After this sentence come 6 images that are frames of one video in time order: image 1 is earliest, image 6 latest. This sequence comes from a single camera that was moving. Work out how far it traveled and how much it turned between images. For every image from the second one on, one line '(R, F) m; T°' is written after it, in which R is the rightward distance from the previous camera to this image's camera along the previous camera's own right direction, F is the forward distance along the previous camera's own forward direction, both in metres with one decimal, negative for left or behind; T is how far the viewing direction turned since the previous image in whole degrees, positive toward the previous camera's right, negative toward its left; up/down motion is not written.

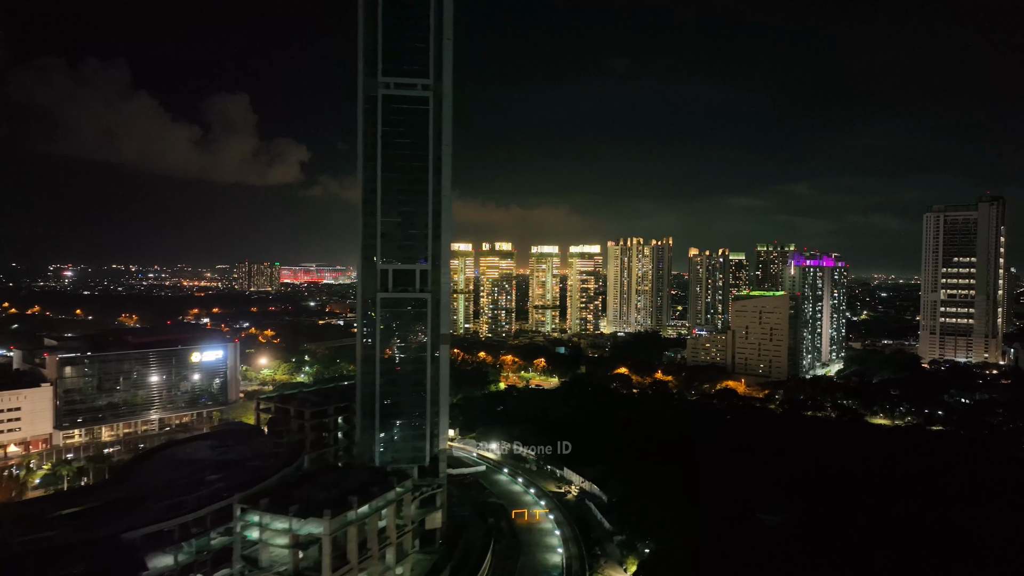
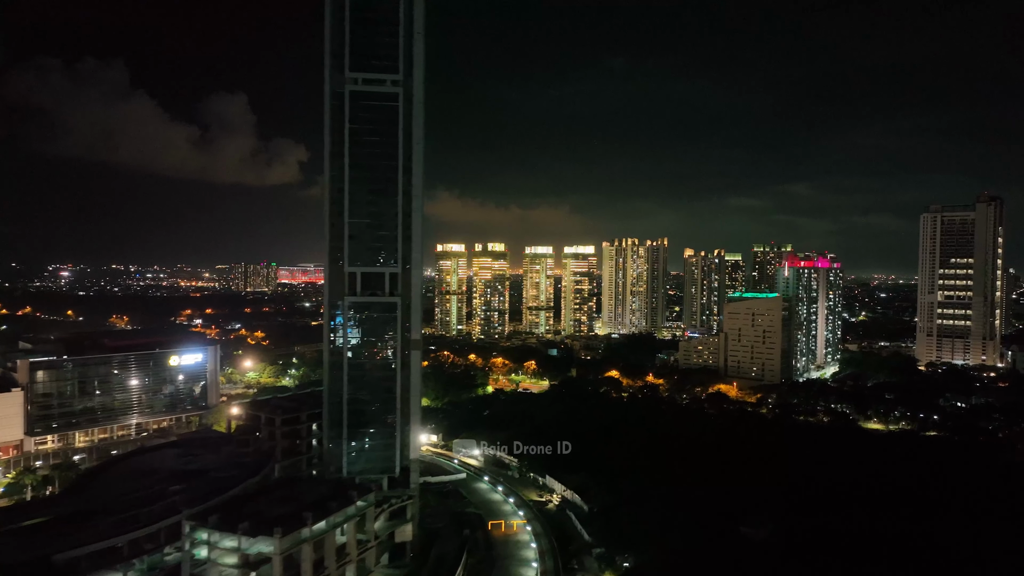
(+0.8, +0.6) m; 0°
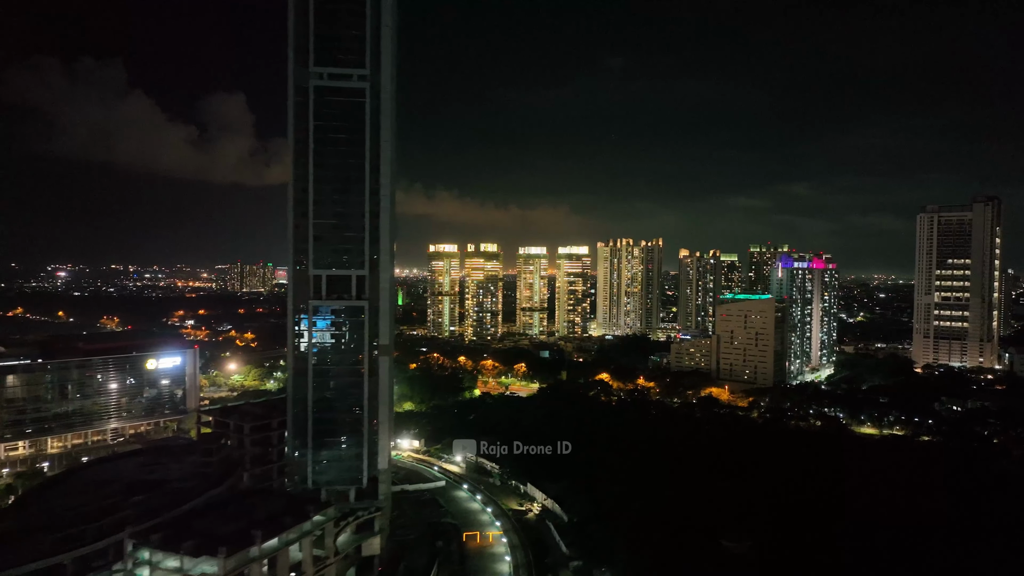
(+0.8, +0.6) m; 0°
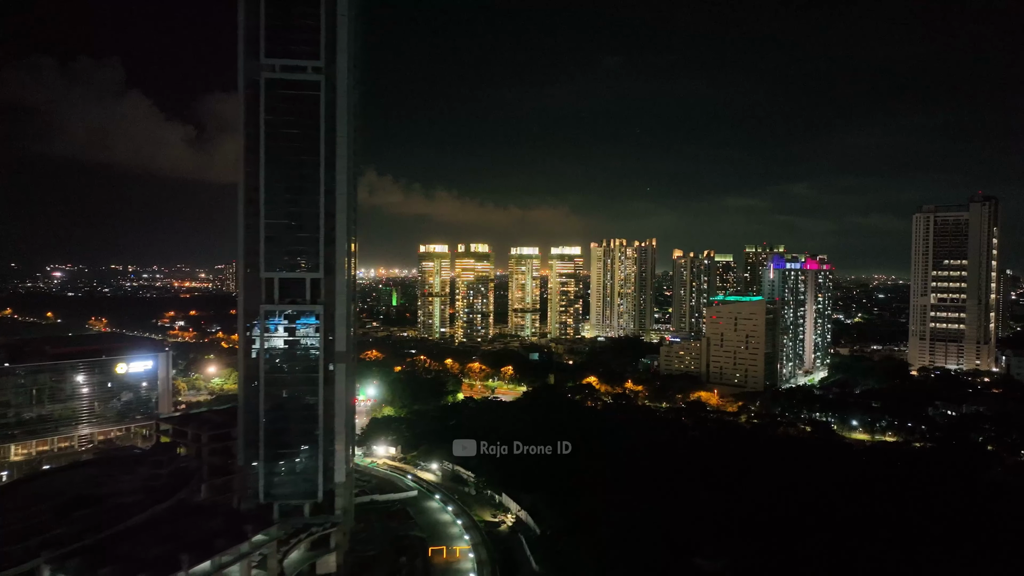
(+1.0, +0.8) m; 0°
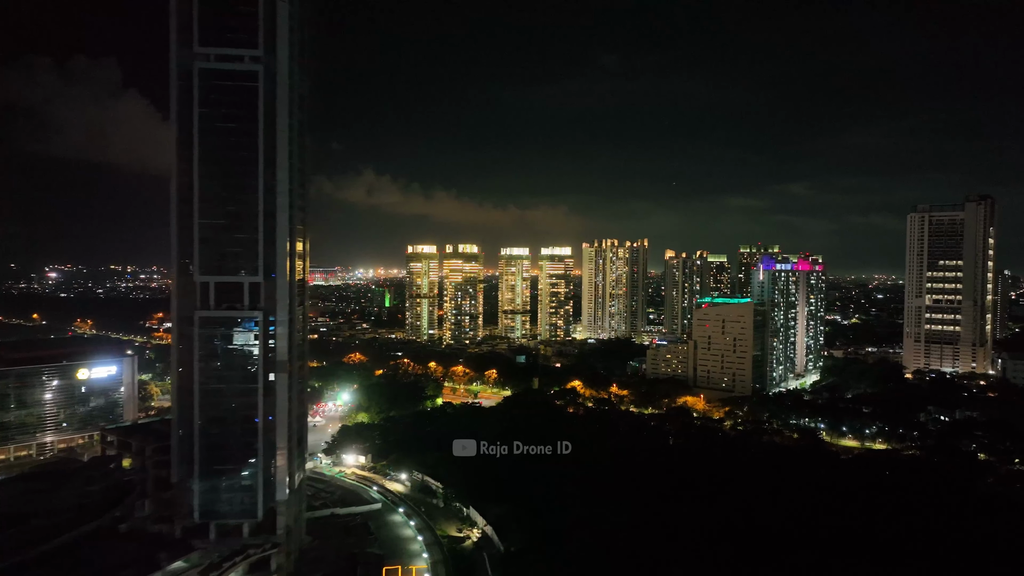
(+1.2, +1.0) m; 0°
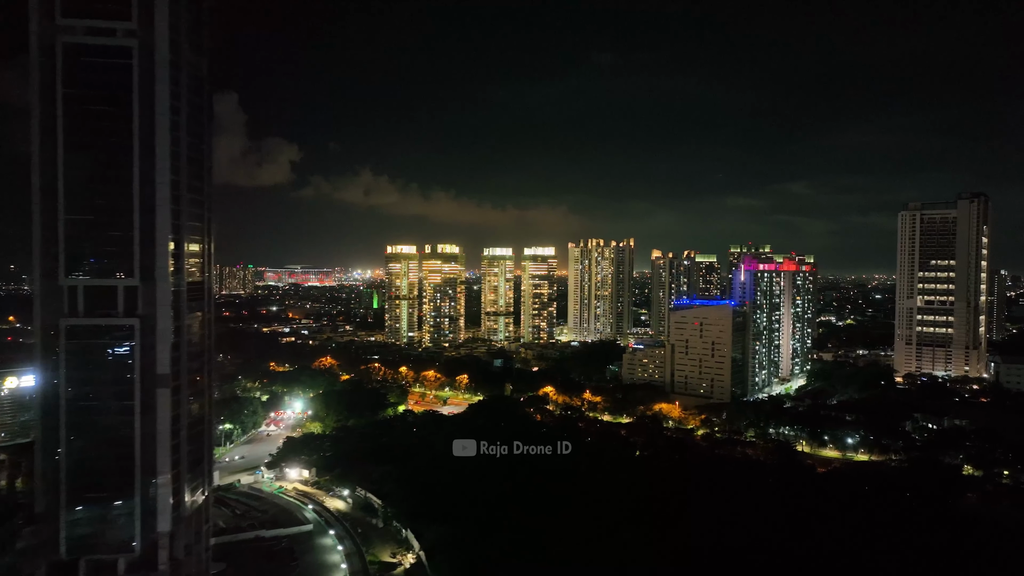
(+2.0, +1.6) m; 0°
